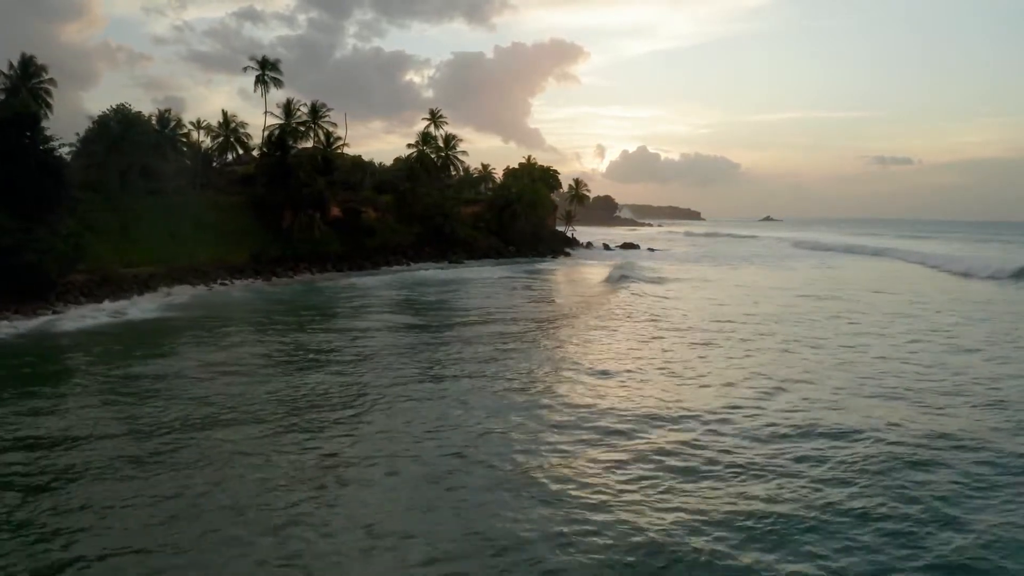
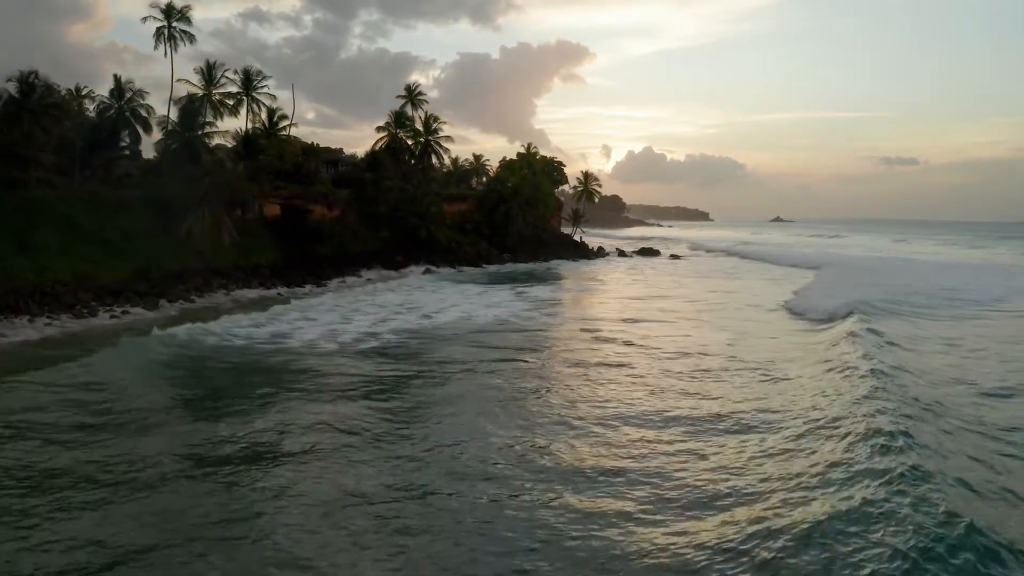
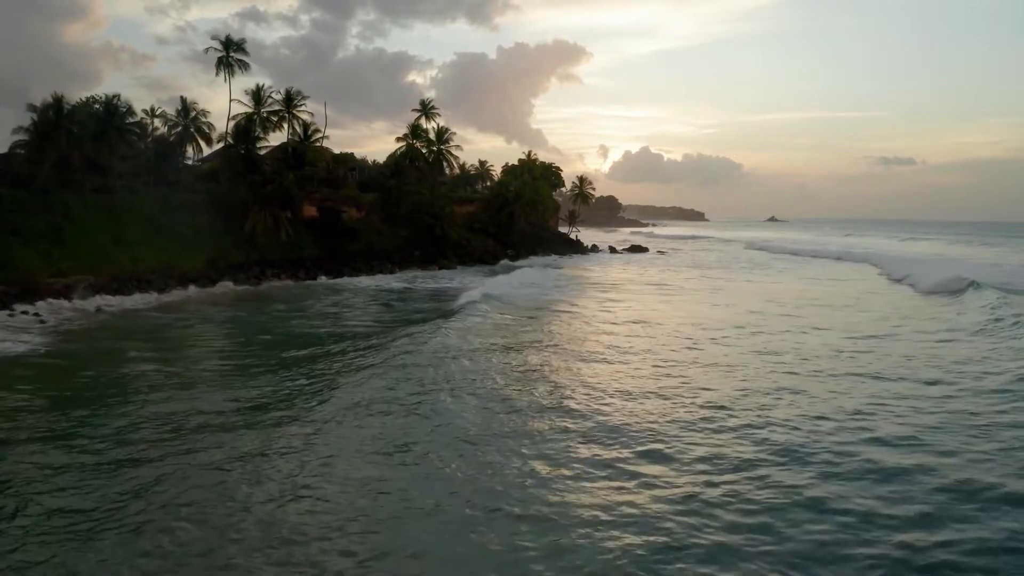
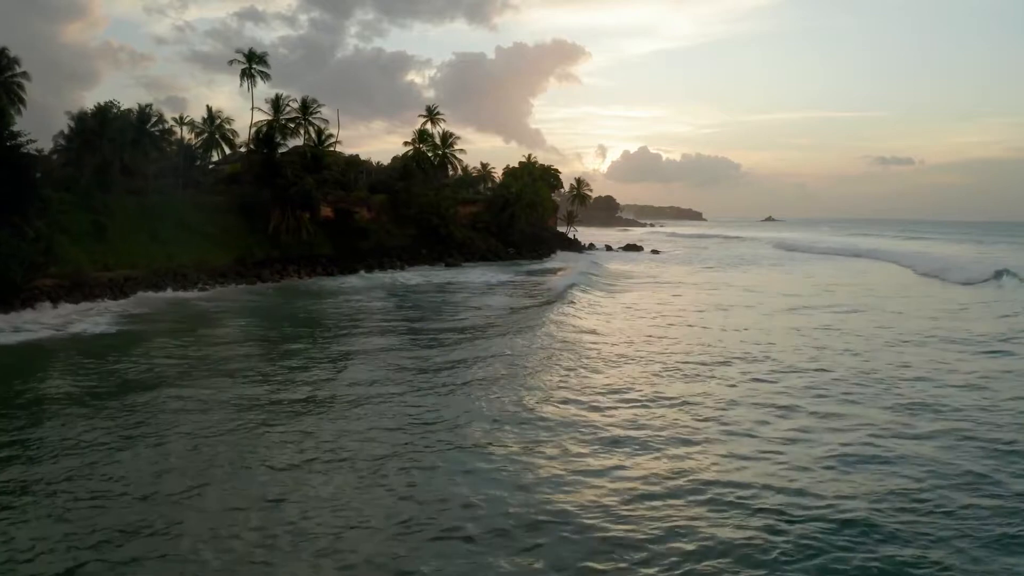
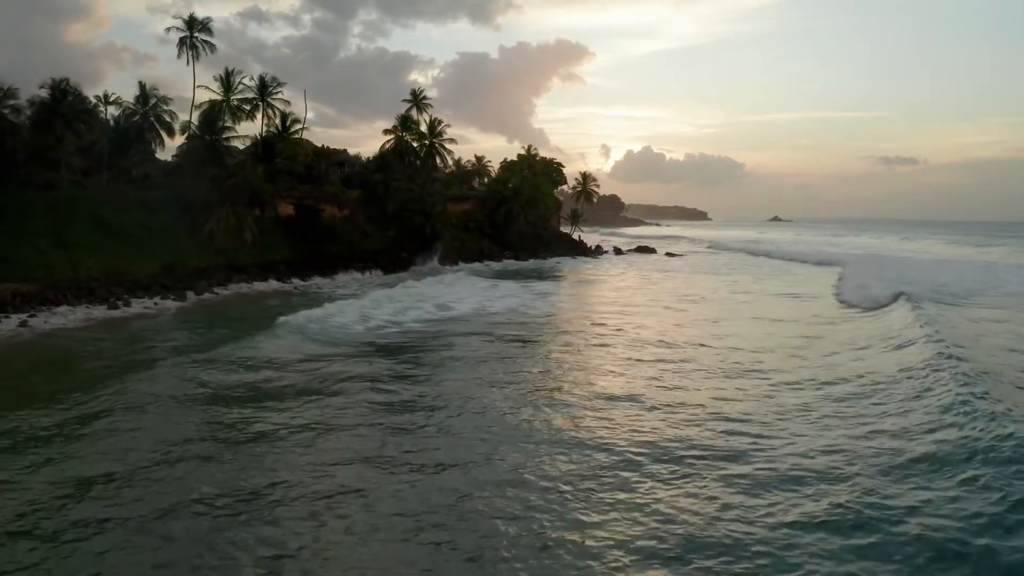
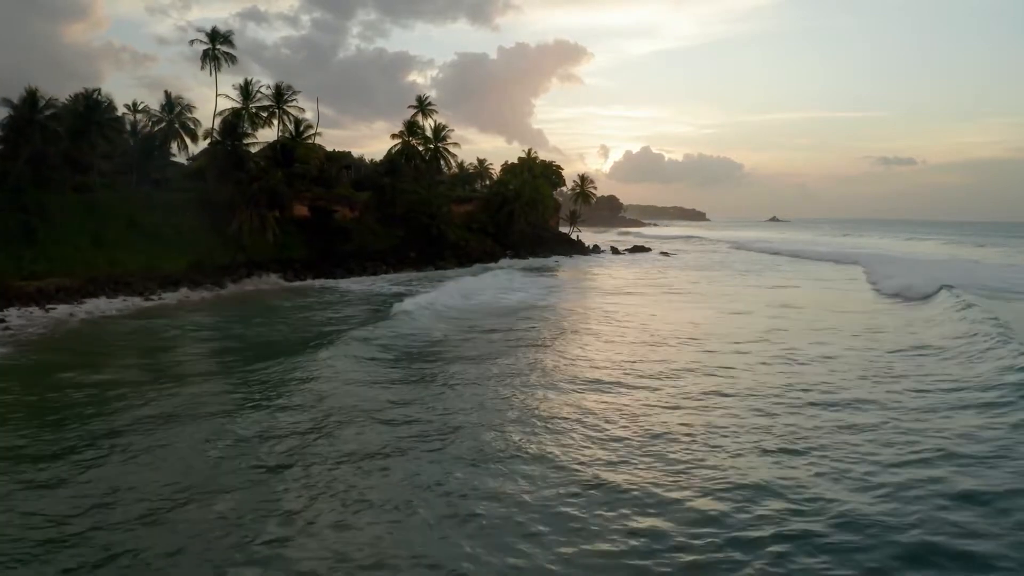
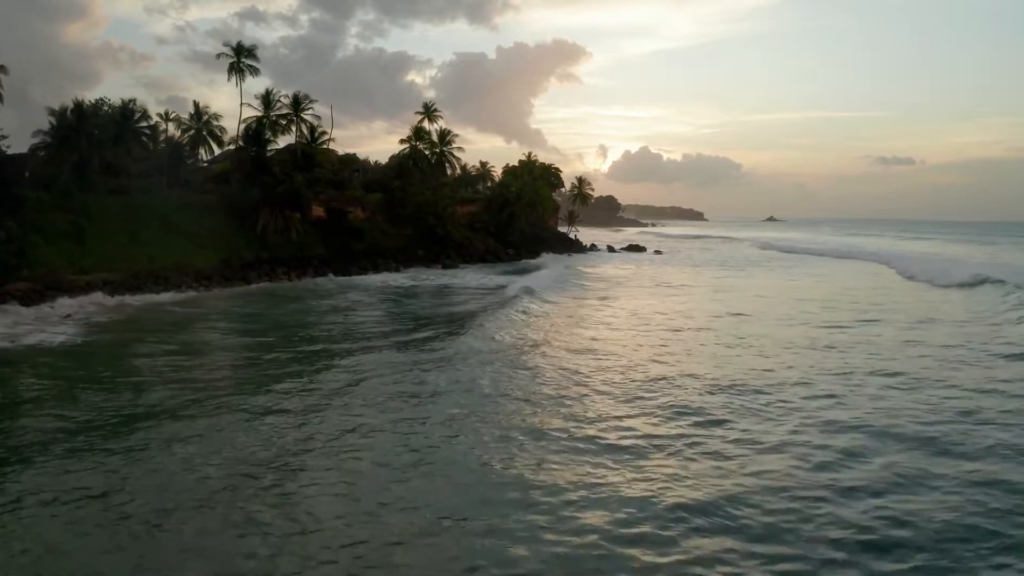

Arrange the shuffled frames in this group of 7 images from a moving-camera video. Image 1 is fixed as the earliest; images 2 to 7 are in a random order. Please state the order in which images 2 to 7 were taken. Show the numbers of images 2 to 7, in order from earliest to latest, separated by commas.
4, 7, 3, 6, 5, 2
